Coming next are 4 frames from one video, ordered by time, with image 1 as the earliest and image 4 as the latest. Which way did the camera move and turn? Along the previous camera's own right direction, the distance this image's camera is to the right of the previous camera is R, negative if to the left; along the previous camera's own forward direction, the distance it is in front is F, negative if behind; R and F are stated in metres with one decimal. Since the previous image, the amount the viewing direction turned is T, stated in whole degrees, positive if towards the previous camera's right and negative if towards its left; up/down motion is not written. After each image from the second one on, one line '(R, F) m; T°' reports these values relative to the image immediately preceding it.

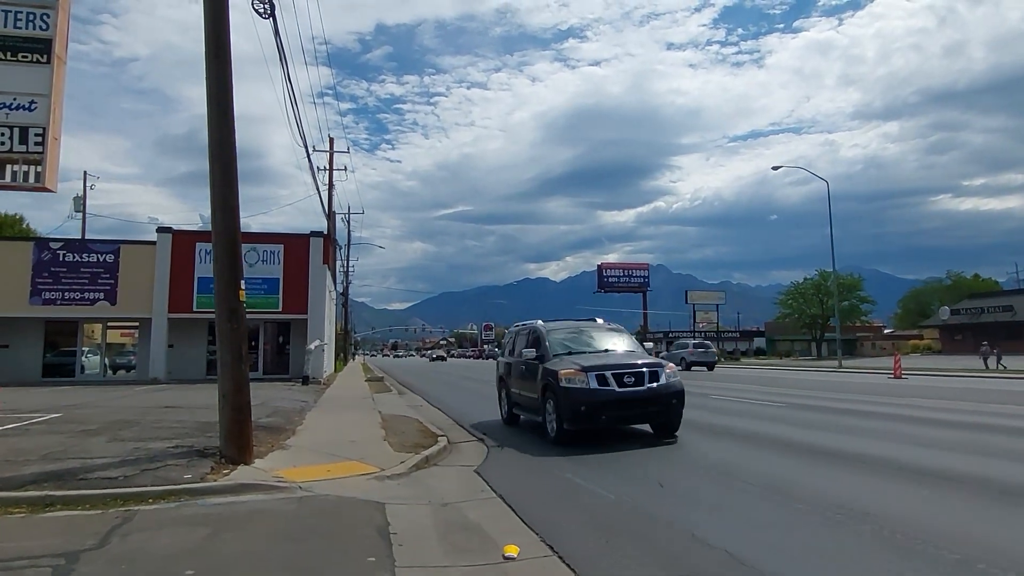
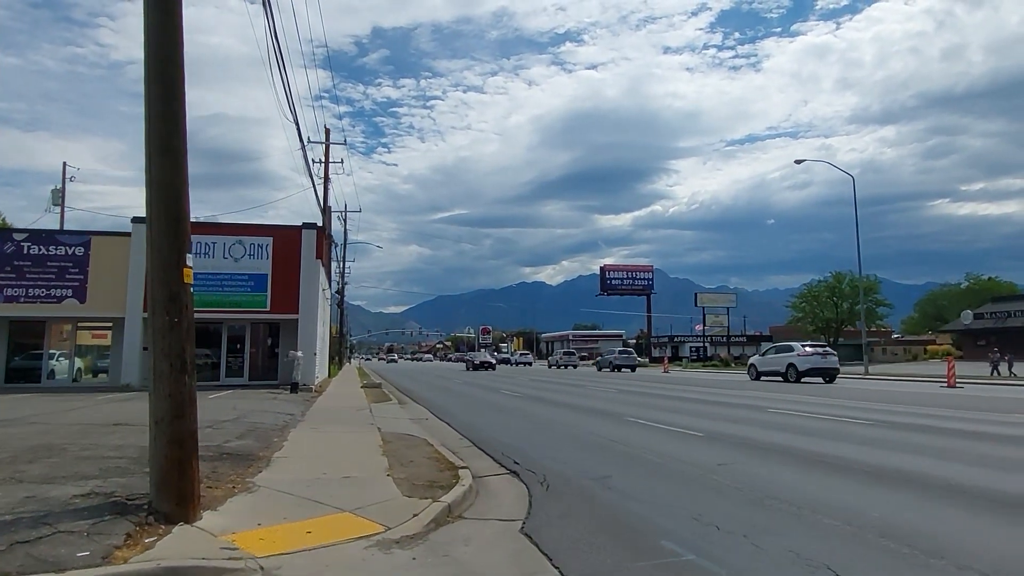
(-0.6, +3.6) m; 0°
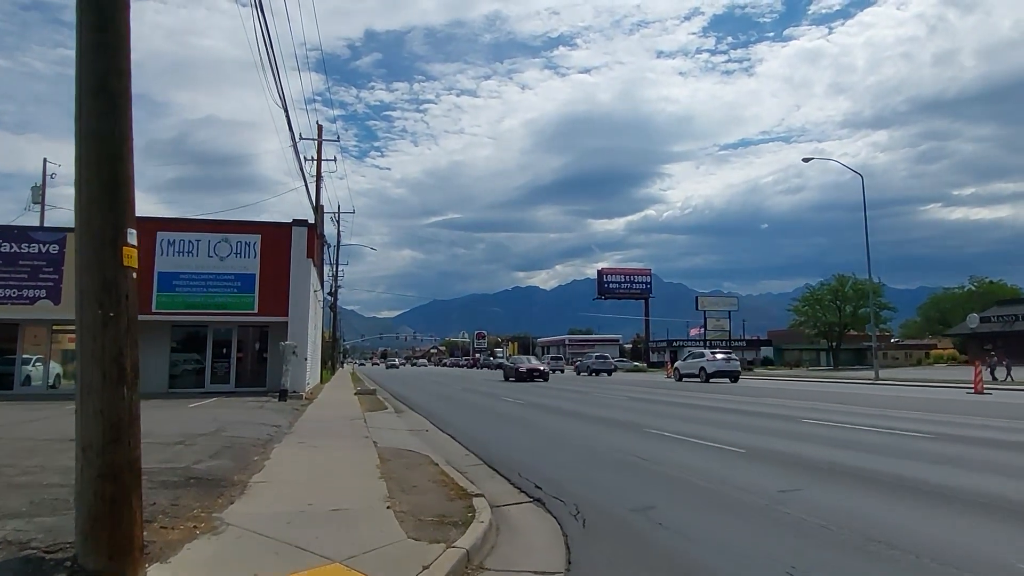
(-0.3, +1.9) m; 0°
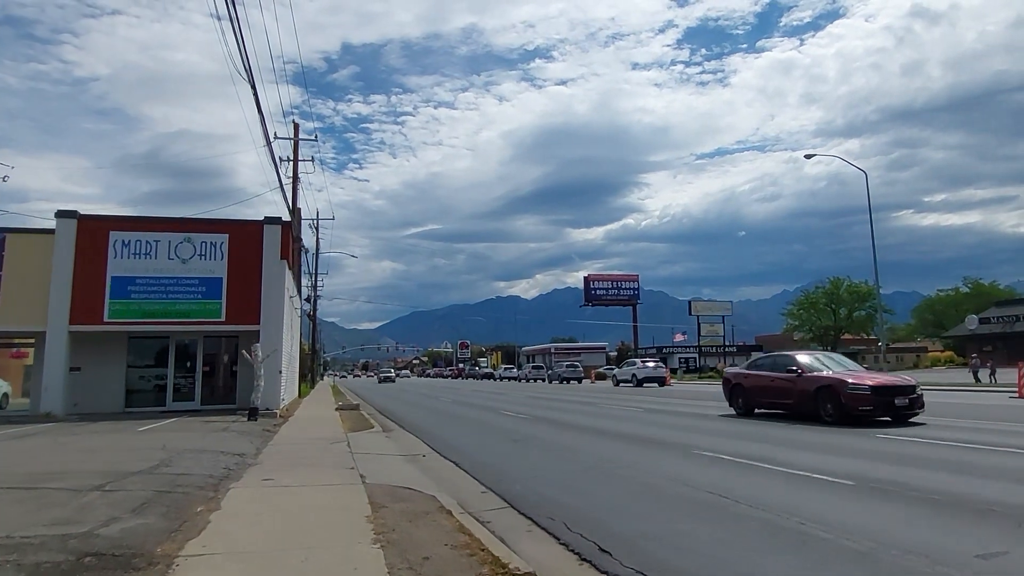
(-0.6, +3.3) m; +1°
